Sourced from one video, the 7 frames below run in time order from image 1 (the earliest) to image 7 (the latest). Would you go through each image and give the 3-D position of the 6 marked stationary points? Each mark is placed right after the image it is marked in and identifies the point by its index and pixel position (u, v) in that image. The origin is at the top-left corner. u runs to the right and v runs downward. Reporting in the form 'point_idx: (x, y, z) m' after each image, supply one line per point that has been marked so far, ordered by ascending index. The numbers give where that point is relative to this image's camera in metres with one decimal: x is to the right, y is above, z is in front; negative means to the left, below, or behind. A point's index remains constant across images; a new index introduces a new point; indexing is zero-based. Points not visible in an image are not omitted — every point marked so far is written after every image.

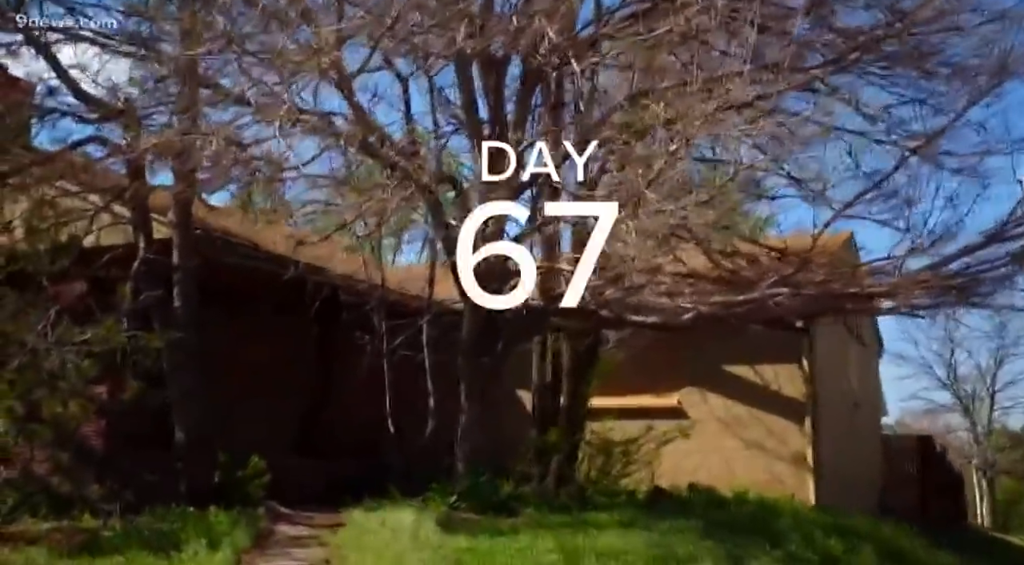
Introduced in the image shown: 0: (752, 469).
0: (+3.3, -2.6, +14.4) m
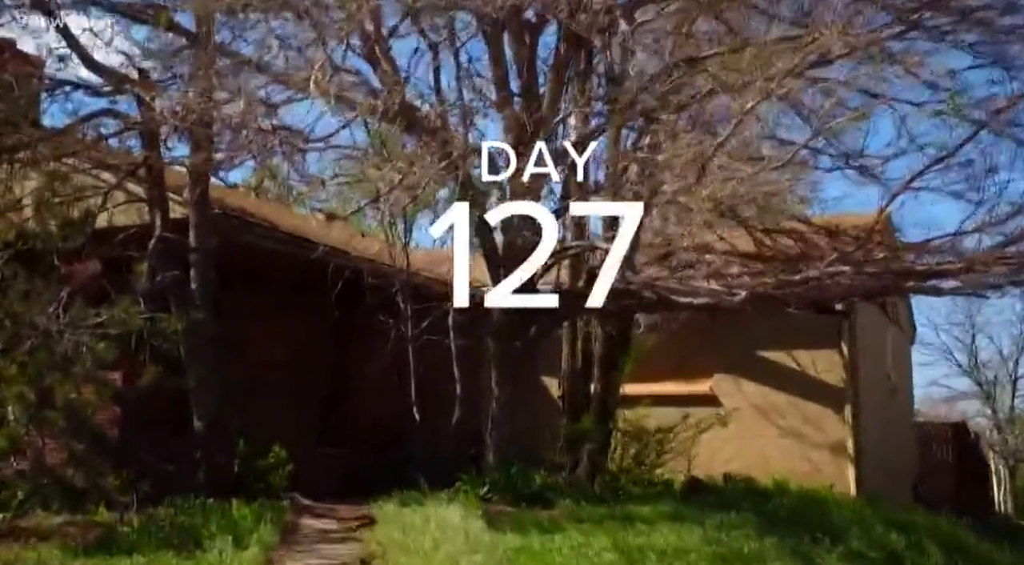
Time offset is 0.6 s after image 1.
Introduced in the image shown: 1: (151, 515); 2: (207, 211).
0: (+3.7, -2.4, +13.8) m
1: (-2.9, -1.9, +8.3) m
2: (-3.1, +0.7, +10.4) m
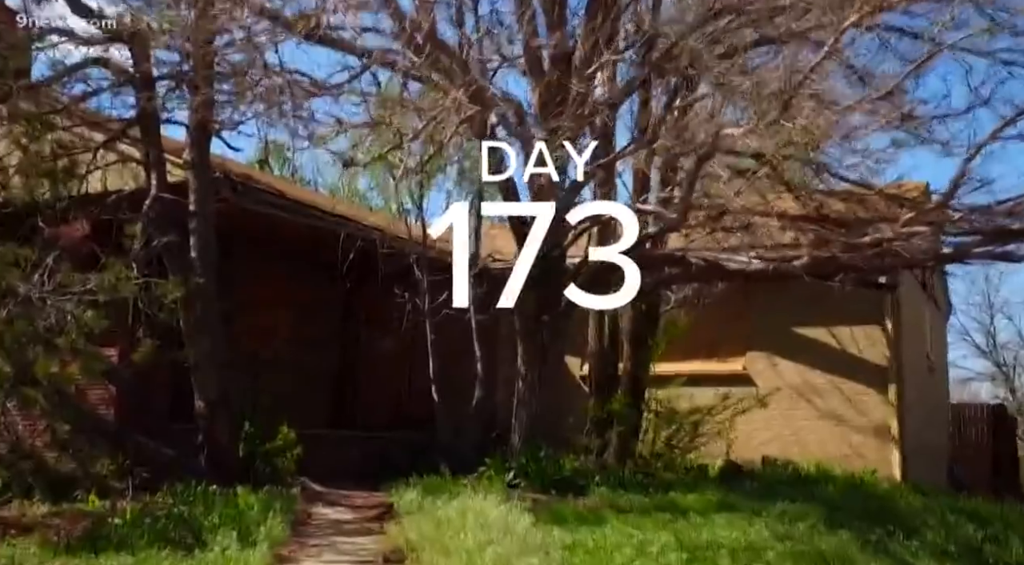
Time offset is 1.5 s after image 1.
0: (+4.0, -2.0, +13.0) m
1: (-2.7, -1.6, +7.5) m
2: (-2.8, +1.0, +9.6) m
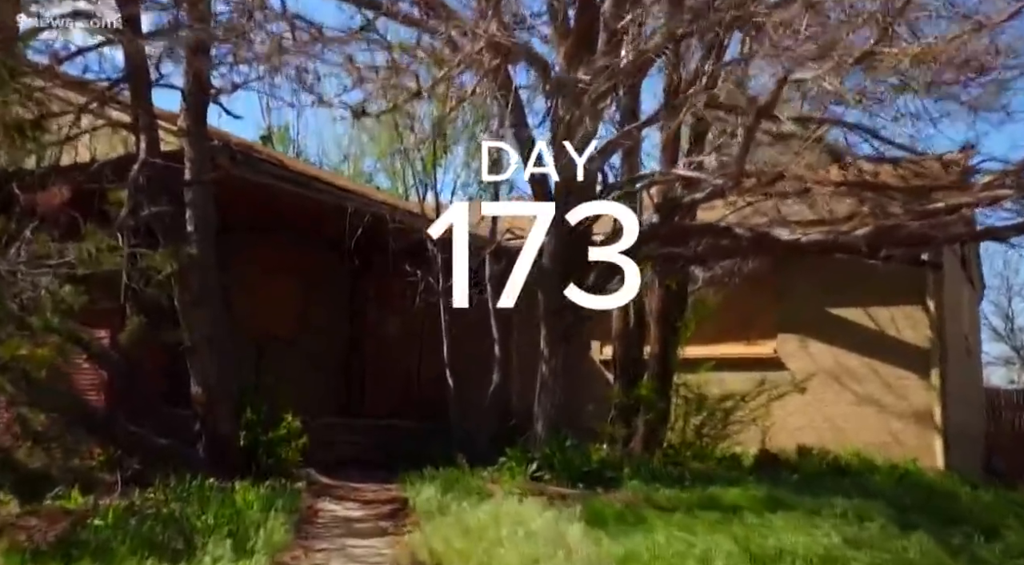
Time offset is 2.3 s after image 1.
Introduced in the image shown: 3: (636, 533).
0: (+4.2, -1.7, +12.2) m
1: (-2.5, -1.5, +6.8) m
2: (-2.6, +1.2, +8.8) m
3: (+0.6, -1.3, +5.3) m
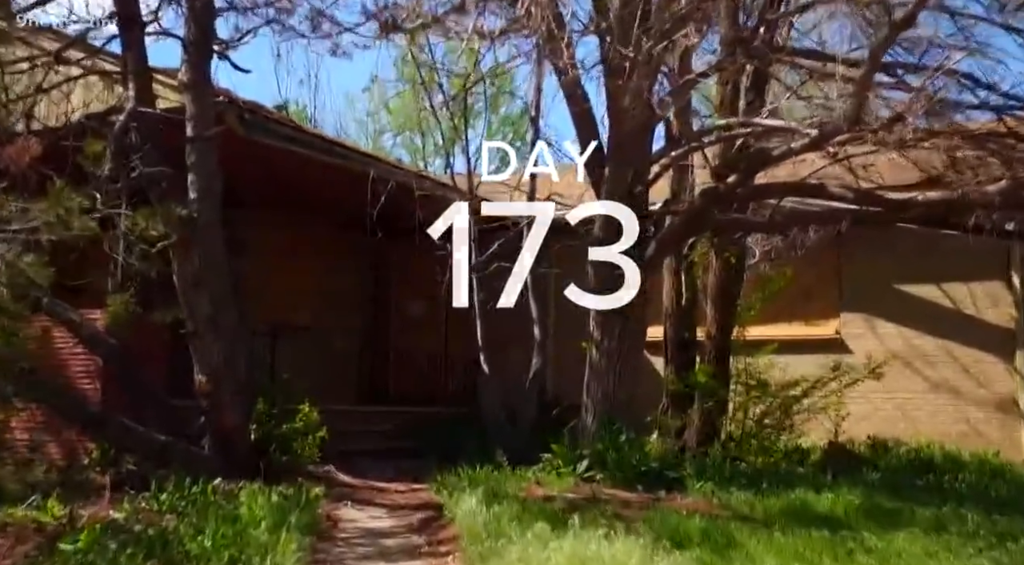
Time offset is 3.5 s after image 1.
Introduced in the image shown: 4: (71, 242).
0: (+4.6, -1.5, +11.1) m
1: (-2.2, -1.3, +5.7) m
2: (-2.3, +1.4, +7.7) m
3: (+0.9, -1.2, +4.2) m
4: (-2.3, +0.2, +5.4) m
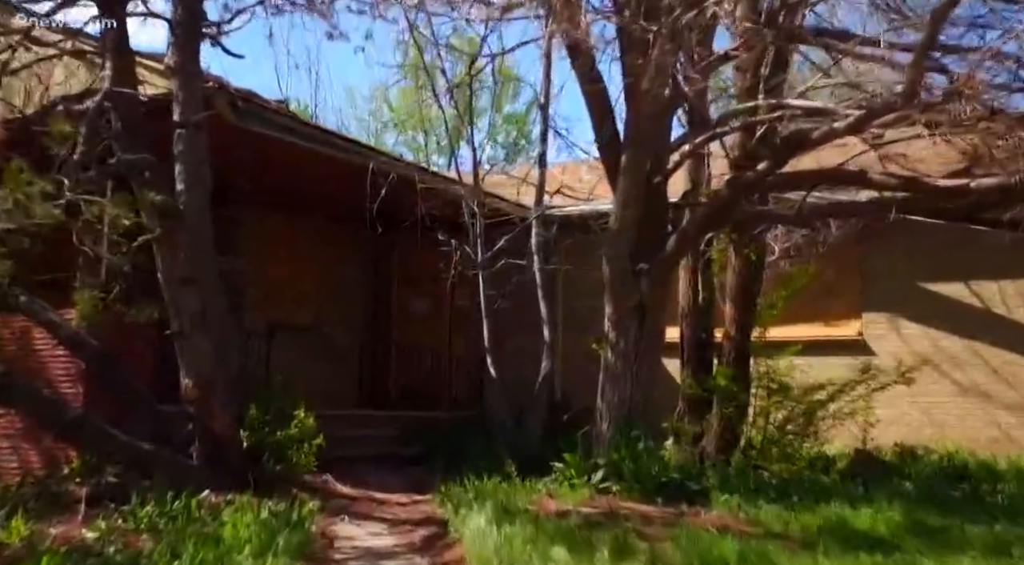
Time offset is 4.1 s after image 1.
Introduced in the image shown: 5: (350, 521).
0: (+4.7, -1.4, +10.5) m
1: (-2.1, -1.3, +5.2) m
2: (-2.2, +1.4, +7.2) m
3: (+1.0, -1.1, +3.6) m
4: (-2.3, +0.2, +4.9) m
5: (-1.0, -1.5, +6.3) m
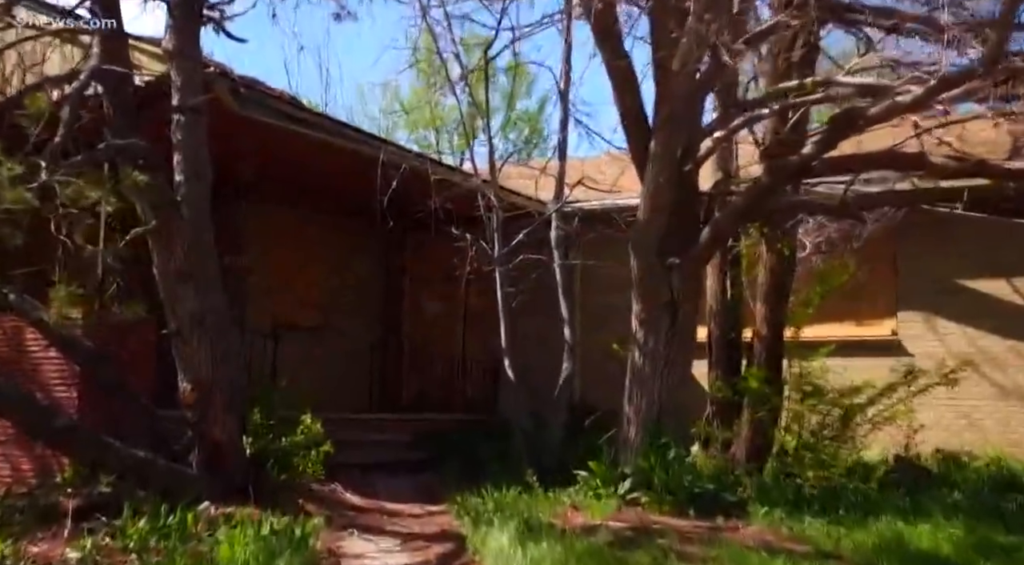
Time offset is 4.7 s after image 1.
0: (+4.9, -1.4, +10.0) m
1: (-2.0, -1.2, +4.7) m
2: (-2.1, +1.5, +6.7) m
3: (+1.1, -1.1, +3.1) m
4: (-2.1, +0.3, +4.4) m
5: (-0.9, -1.4, +5.8) m
